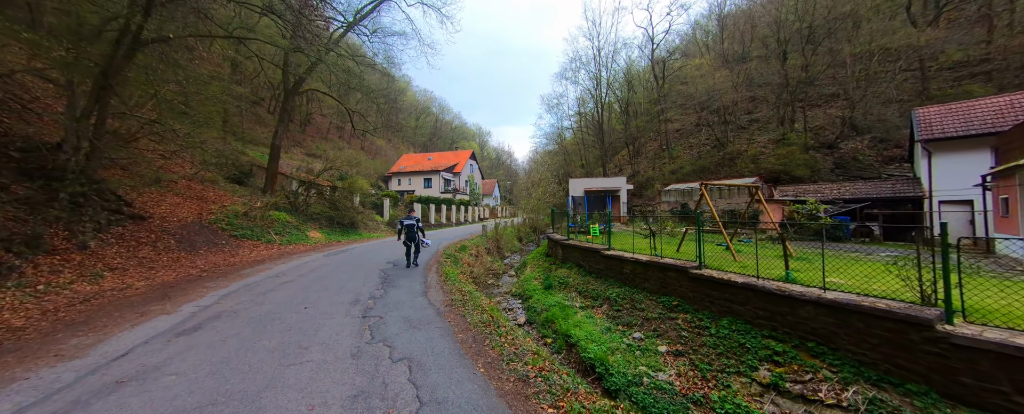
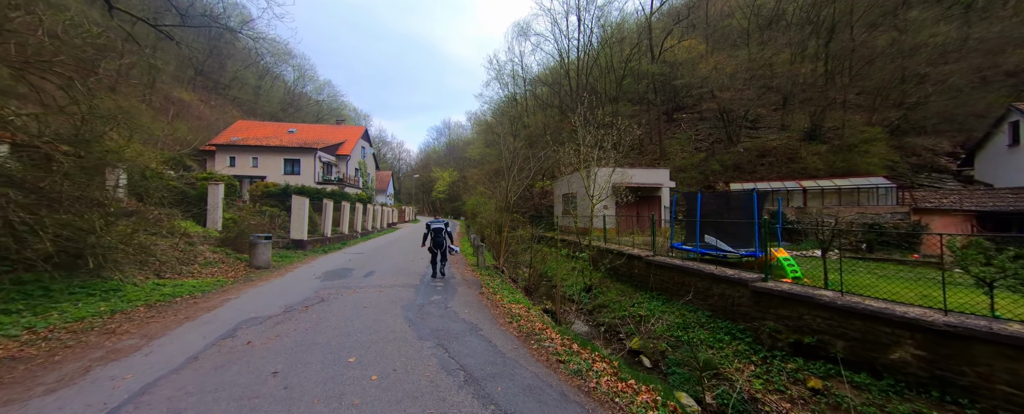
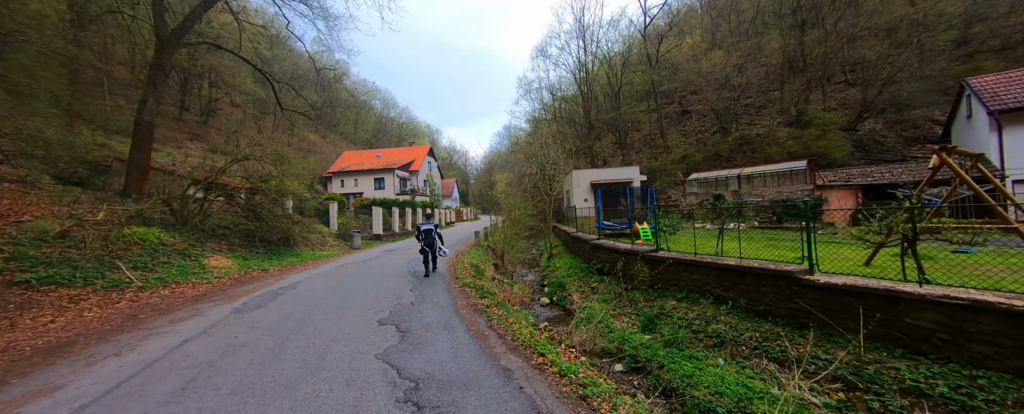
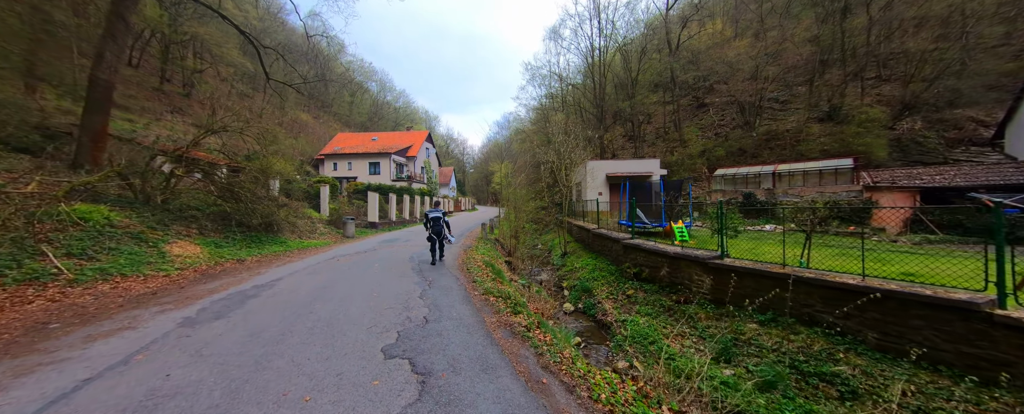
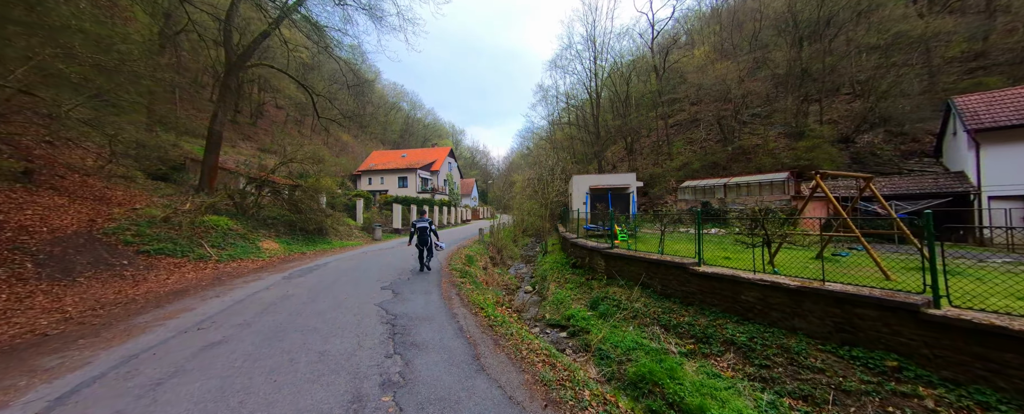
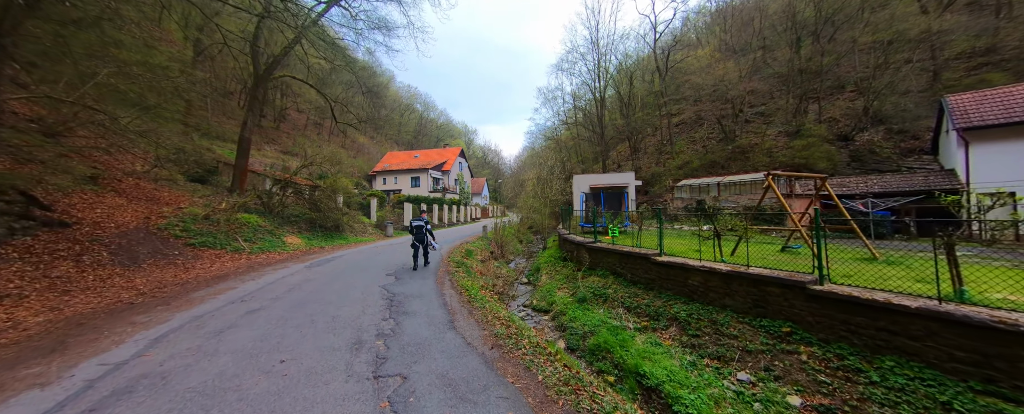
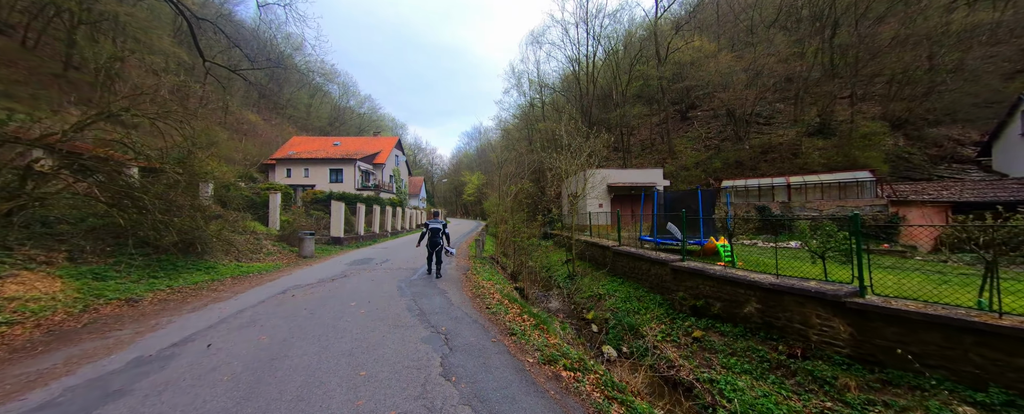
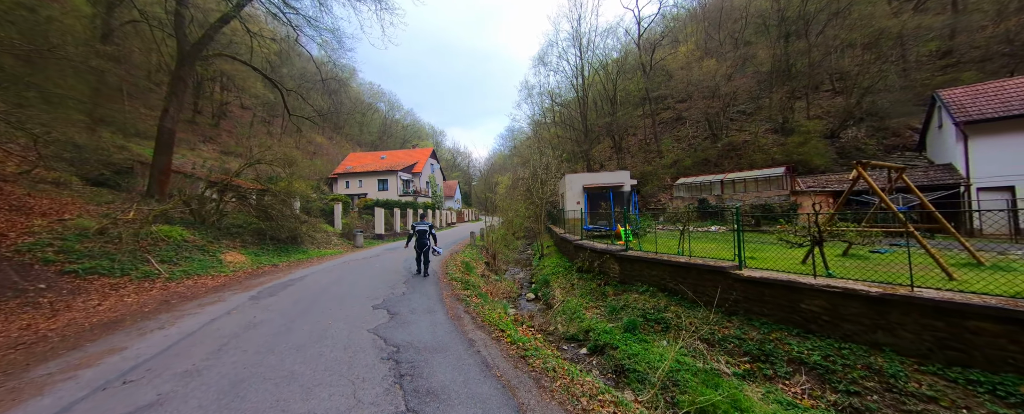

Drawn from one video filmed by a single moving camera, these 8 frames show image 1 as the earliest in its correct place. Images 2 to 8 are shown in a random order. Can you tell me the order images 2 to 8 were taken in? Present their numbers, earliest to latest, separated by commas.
6, 5, 8, 3, 4, 7, 2
